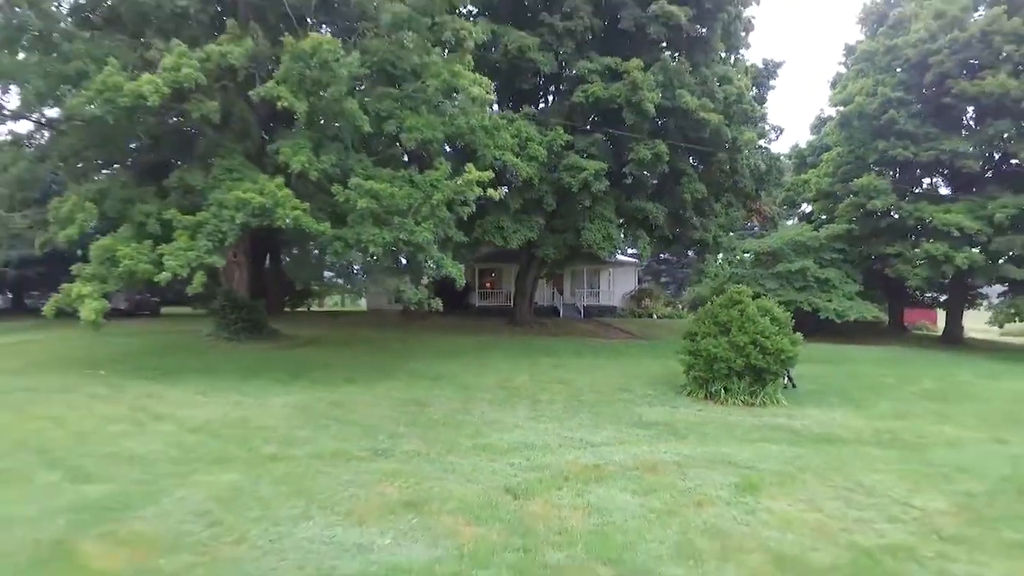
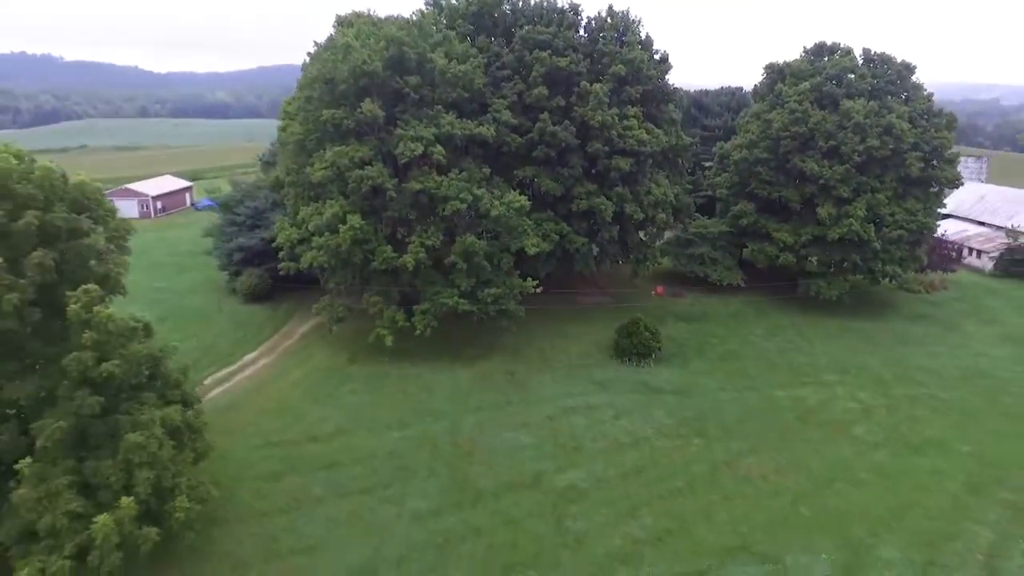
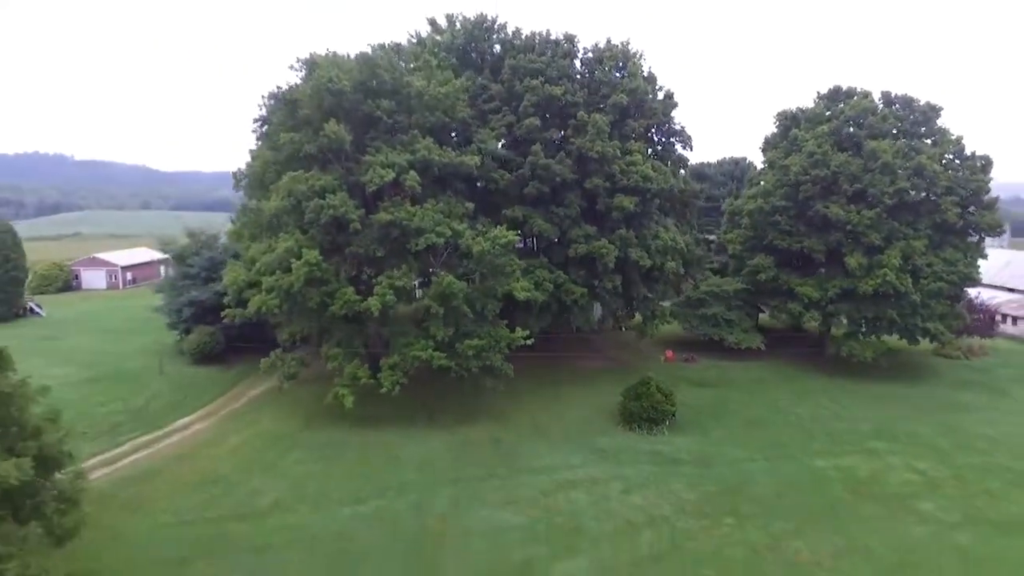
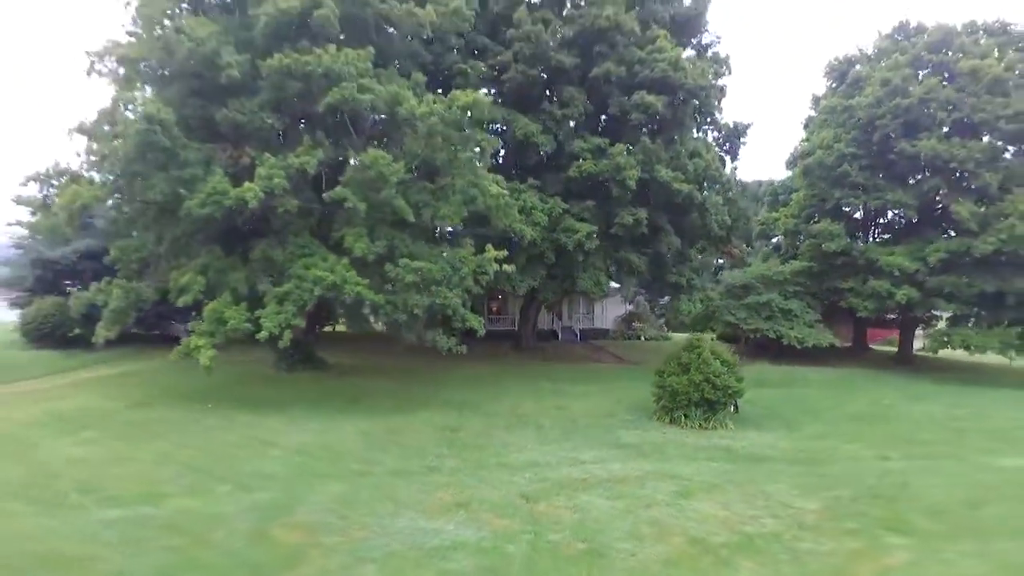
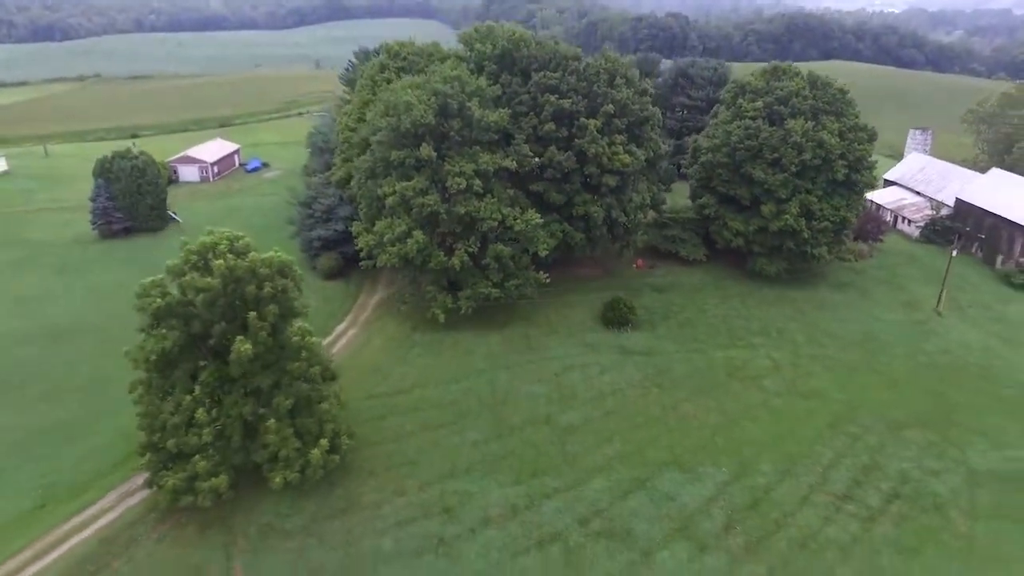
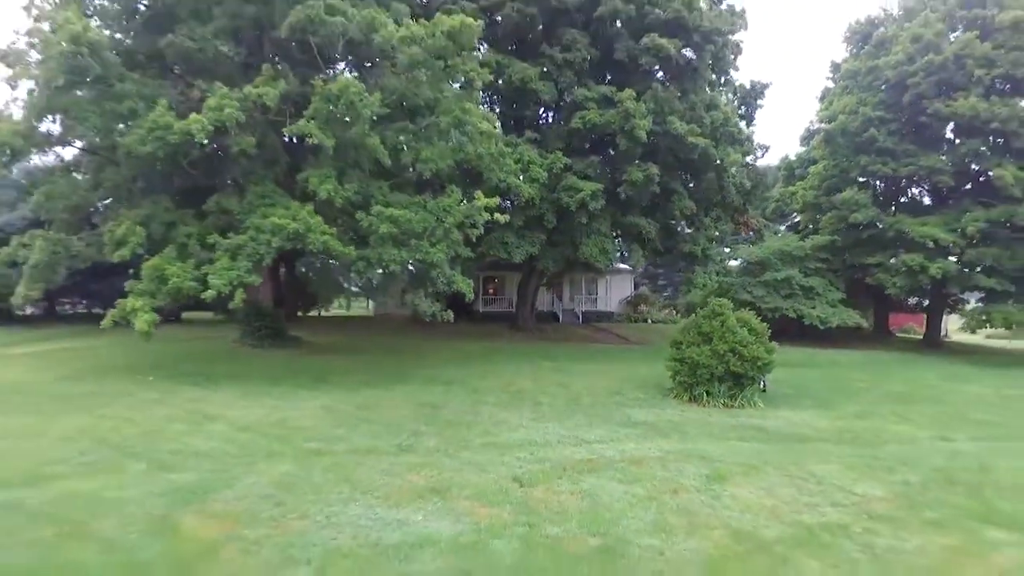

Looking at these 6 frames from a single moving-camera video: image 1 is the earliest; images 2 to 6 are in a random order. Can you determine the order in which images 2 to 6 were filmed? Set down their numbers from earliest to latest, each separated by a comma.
6, 4, 3, 2, 5
